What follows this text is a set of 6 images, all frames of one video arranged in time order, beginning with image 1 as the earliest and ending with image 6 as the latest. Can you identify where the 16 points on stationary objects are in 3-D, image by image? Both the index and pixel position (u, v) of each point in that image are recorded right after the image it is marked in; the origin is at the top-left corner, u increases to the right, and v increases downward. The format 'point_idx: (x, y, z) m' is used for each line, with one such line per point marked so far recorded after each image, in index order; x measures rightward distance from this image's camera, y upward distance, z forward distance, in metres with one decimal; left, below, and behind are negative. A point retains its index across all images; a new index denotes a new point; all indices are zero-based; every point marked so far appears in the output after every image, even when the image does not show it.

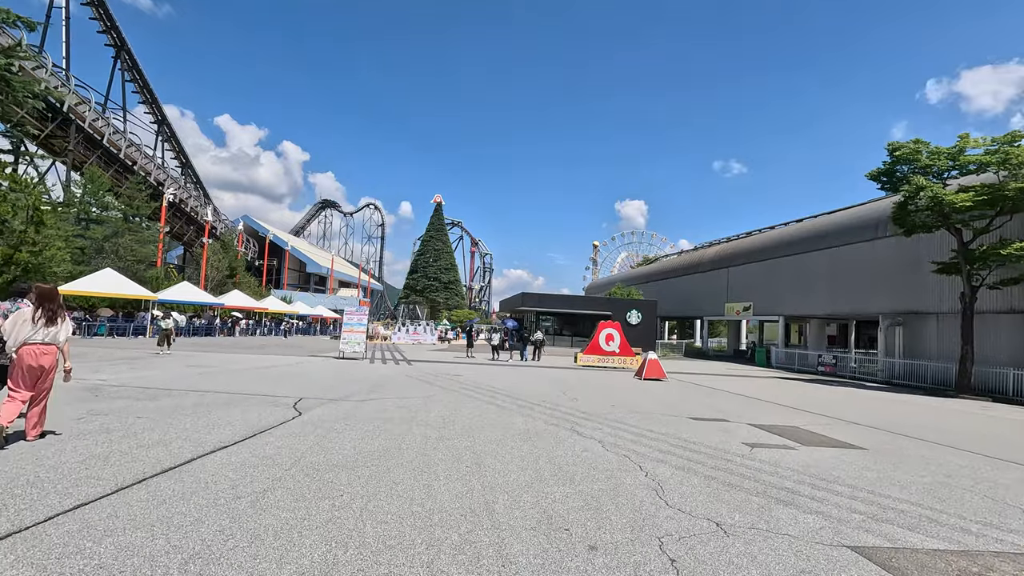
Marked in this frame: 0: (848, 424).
0: (+7.1, -2.9, +11.3) m
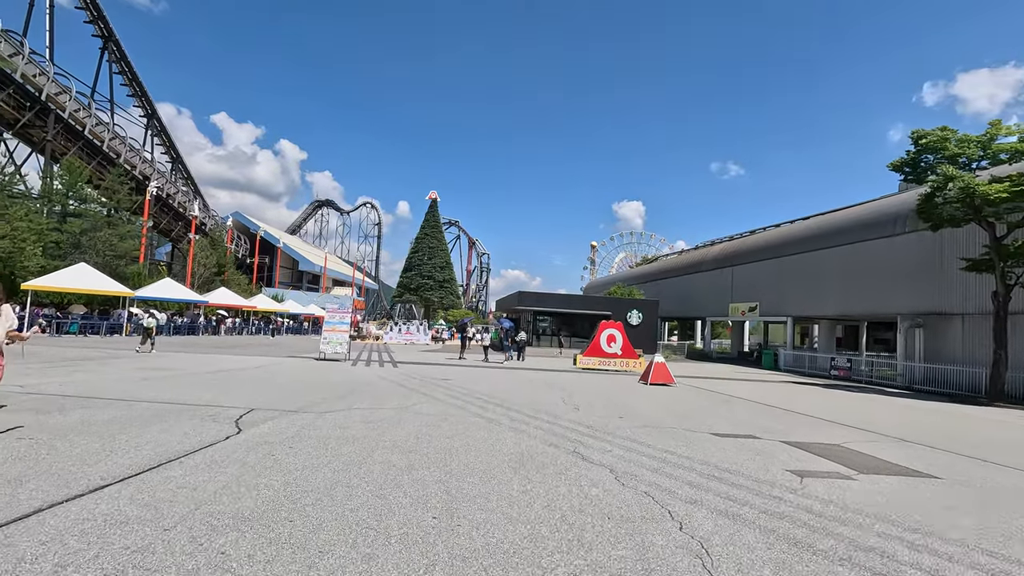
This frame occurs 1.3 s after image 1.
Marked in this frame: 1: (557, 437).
0: (+7.0, -2.8, +9.8) m
1: (+0.7, -2.2, +7.9) m
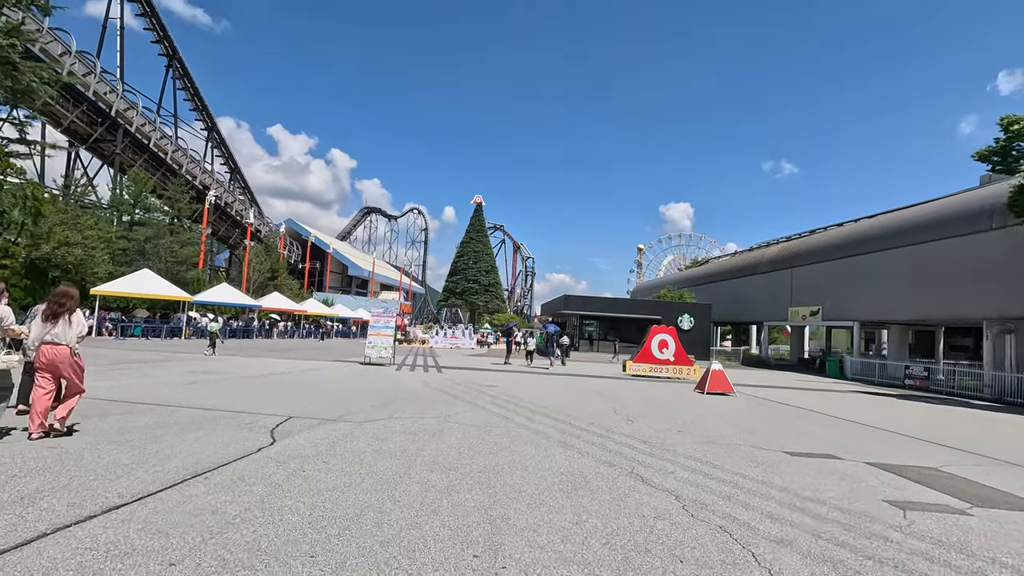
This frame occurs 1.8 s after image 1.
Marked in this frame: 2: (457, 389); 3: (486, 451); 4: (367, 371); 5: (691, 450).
0: (+7.8, -2.8, +8.5) m
1: (+1.3, -2.2, +7.2) m
2: (-1.4, -2.6, +13.8) m
3: (-0.3, -2.0, +6.6) m
4: (-4.7, -2.7, +17.5) m
5: (+2.6, -2.4, +7.8) m
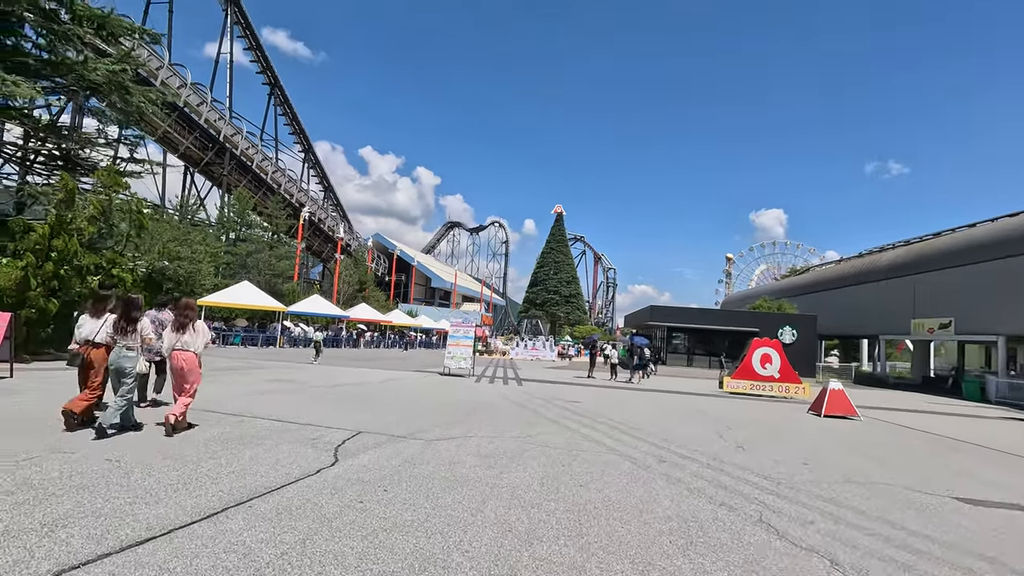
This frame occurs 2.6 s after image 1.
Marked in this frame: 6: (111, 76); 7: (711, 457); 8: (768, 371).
0: (+8.9, -2.8, +6.2) m
1: (+2.4, -2.2, +5.8) m
2: (+0.6, -2.8, +12.8) m
3: (+0.6, -2.0, +5.6) m
4: (-2.1, -3.0, +17.0) m
5: (+3.7, -2.4, +6.3) m
6: (-11.8, +6.2, +15.7) m
7: (+2.8, -2.4, +7.6) m
8: (+9.4, -3.1, +19.7) m
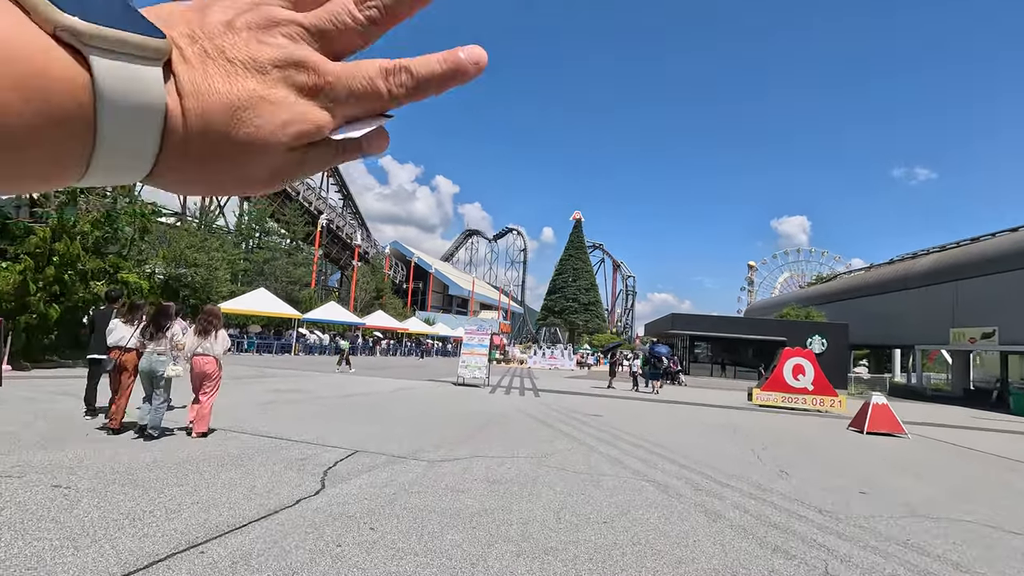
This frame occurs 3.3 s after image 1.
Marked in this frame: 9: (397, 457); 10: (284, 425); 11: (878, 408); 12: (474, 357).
0: (+9.1, -2.8, +5.1) m
1: (+2.5, -2.2, +4.9) m
2: (+1.0, -2.9, +11.9) m
3: (+0.7, -2.0, +4.7) m
4: (-1.6, -3.2, +16.2) m
5: (+3.8, -2.4, +5.3) m
6: (-11.3, +6.1, +15.4) m
7: (+3.0, -2.5, +6.7) m
8: (+10.0, -3.3, +18.6) m
9: (-1.4, -2.1, +6.6) m
10: (-3.6, -2.1, +8.4) m
11: (+9.0, -3.0, +13.2) m
12: (-1.4, -2.6, +19.9) m
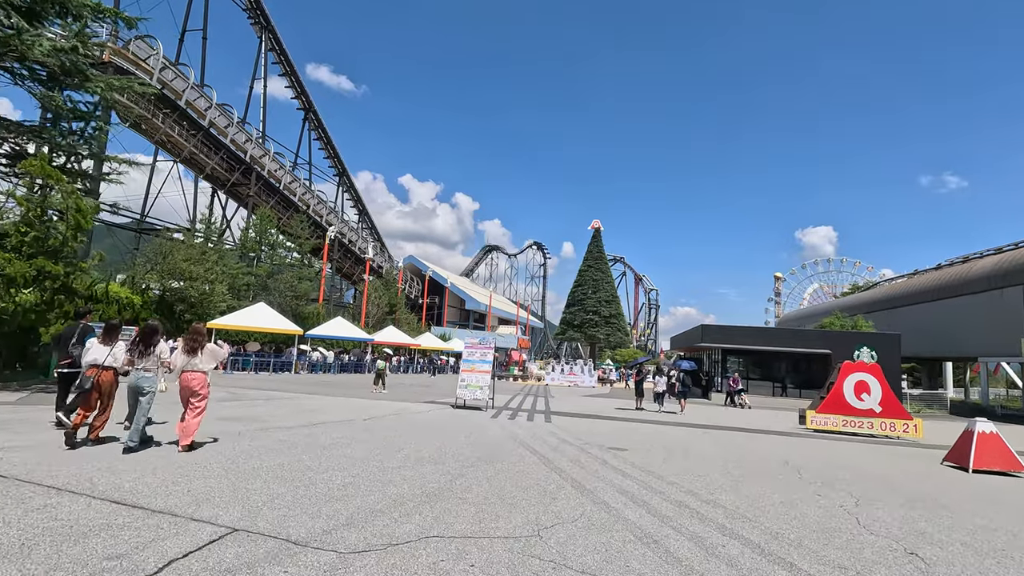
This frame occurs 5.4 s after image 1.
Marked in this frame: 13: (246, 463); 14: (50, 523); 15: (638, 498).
0: (+8.8, -2.5, +2.1) m
1: (+2.1, -2.0, +2.2) m
2: (+0.9, -2.8, +9.2) m
3: (+0.4, -1.8, +2.1) m
4: (-1.5, -3.3, +13.6) m
5: (+3.5, -2.1, +2.5) m
6: (-11.3, +5.8, +13.5) m
7: (+2.8, -2.2, +3.9) m
8: (+10.2, -3.3, +15.5) m
9: (-1.7, -1.9, +4.1) m
10: (-3.7, -2.0, +5.9) m
11: (+9.1, -2.9, +10.2) m
12: (-1.1, -2.8, +17.3) m
13: (-3.3, -2.2, +6.7) m
14: (-3.6, -1.8, +4.1) m
15: (+1.5, -2.4, +6.2) m
